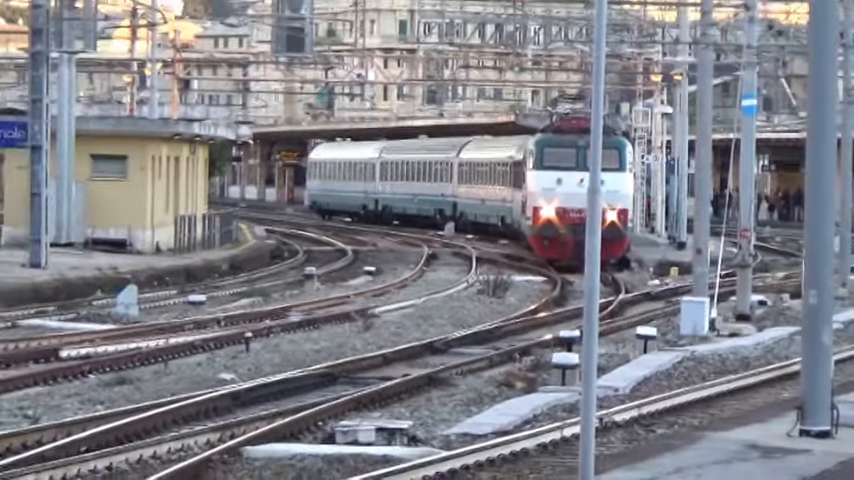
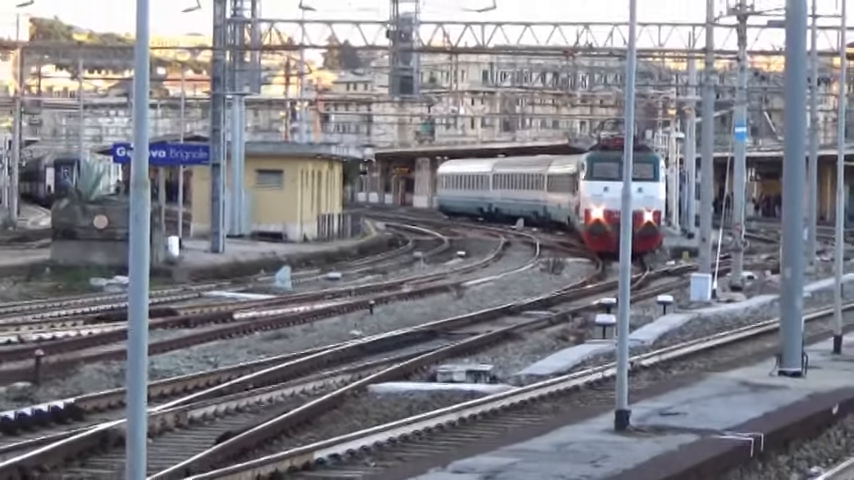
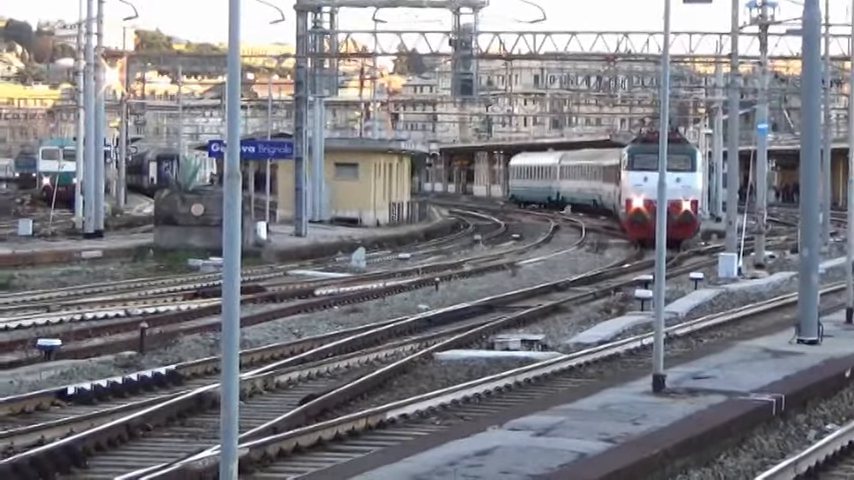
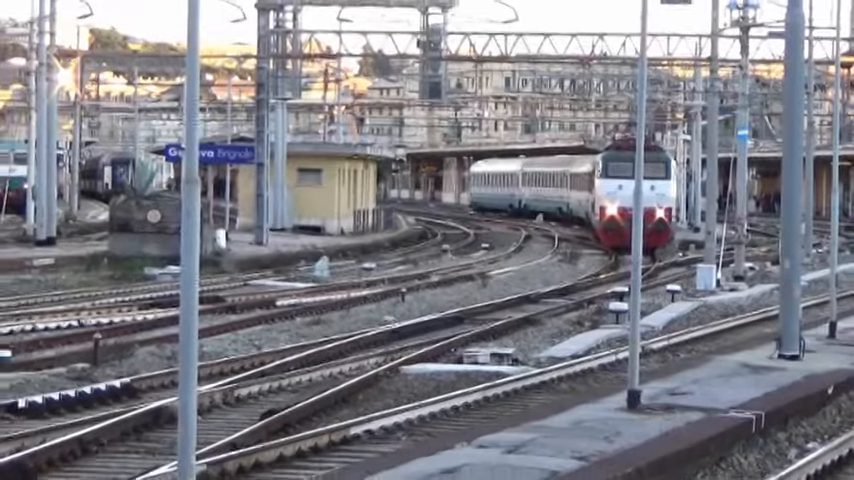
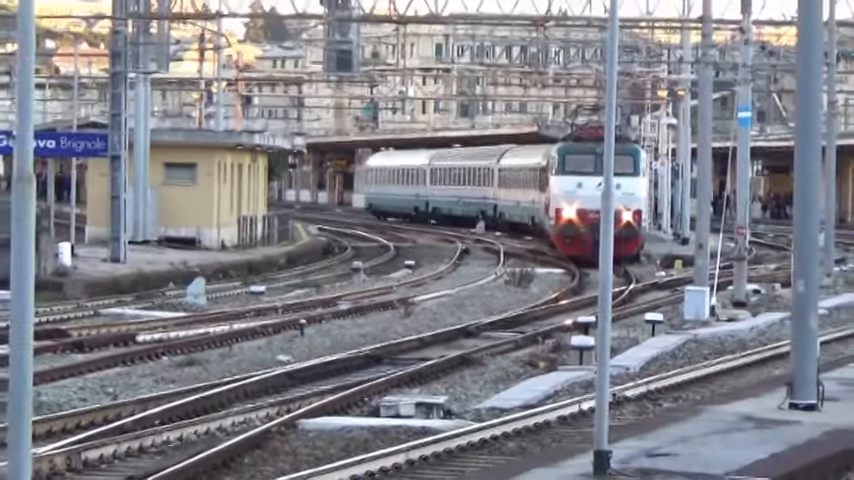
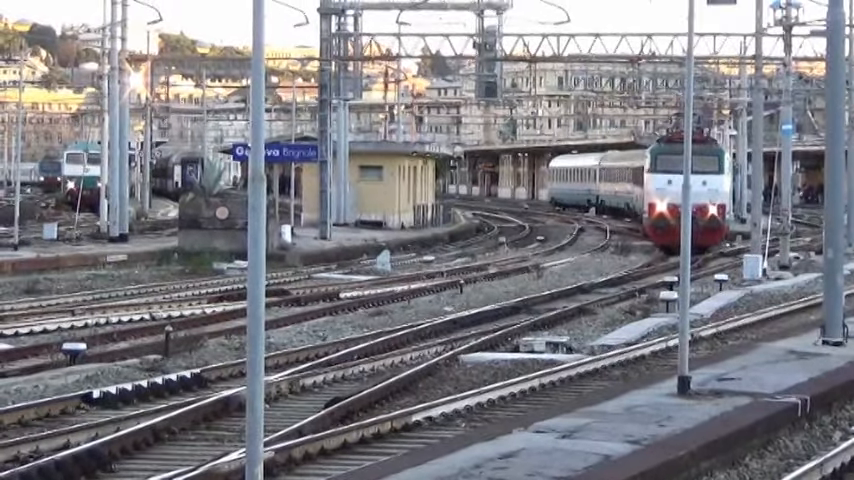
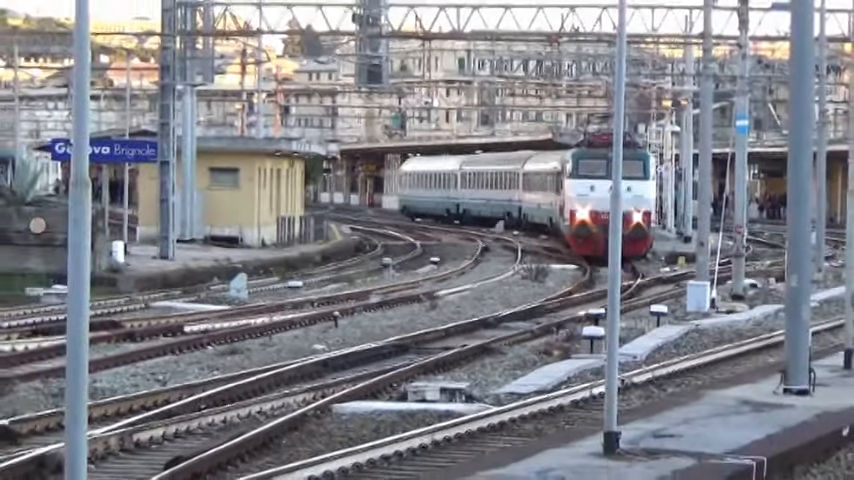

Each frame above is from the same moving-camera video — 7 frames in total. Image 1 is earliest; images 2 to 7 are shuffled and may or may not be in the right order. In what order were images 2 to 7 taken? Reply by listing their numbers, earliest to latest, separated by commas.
5, 7, 2, 4, 3, 6
